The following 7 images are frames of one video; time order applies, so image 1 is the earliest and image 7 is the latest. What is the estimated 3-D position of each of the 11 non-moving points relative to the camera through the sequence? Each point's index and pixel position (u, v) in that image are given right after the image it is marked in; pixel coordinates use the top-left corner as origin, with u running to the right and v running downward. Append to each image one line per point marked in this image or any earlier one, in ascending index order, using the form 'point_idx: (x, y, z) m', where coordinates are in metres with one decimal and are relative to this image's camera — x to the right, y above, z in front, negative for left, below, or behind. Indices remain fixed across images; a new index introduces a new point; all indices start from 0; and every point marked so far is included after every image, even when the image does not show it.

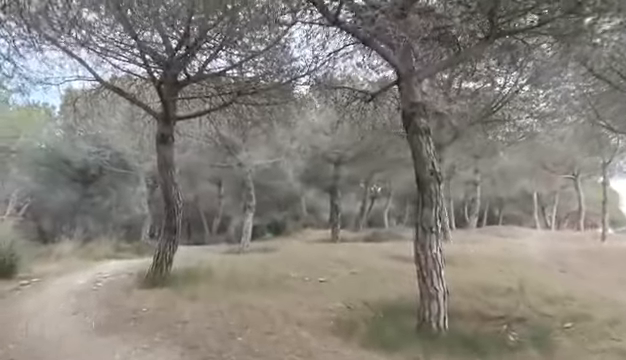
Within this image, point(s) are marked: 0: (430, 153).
0: (+1.9, +0.4, +7.3) m
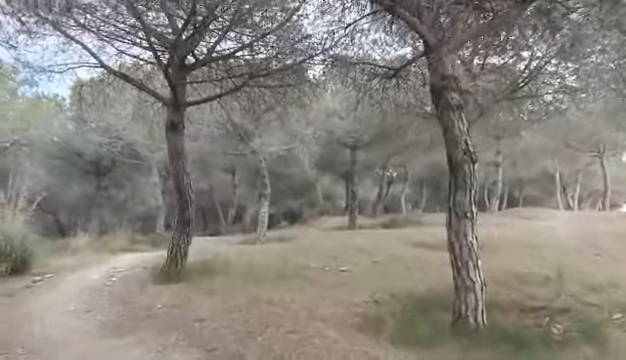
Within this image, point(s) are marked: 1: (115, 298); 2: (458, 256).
0: (+2.2, +0.7, +6.6) m
1: (-3.8, -2.3, +8.7) m
2: (+2.1, -1.1, +6.4) m
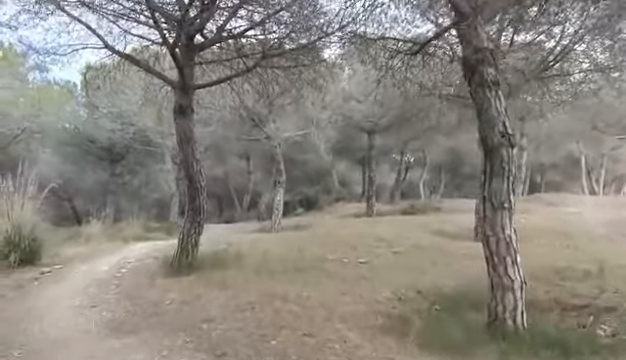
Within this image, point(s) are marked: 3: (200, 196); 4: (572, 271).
0: (+2.4, +0.9, +5.8) m
1: (-3.5, -2.1, +8.2) m
2: (+2.3, -0.9, +5.8) m
3: (-2.5, -0.4, +9.8) m
4: (+4.8, -1.7, +8.4) m
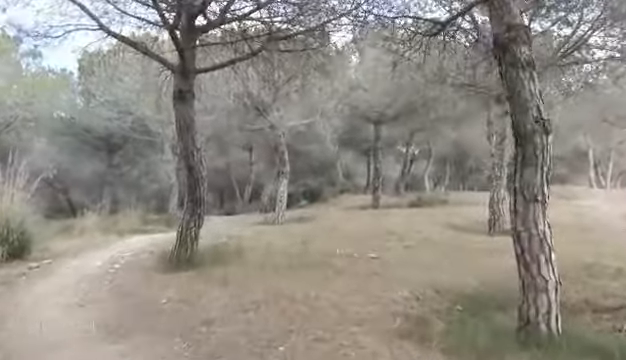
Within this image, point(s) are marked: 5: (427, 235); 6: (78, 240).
0: (+2.6, +1.0, +5.2) m
1: (-3.4, -1.9, +7.7) m
2: (+2.5, -0.8, +5.2) m
3: (-2.3, -0.1, +9.2) m
4: (+5.0, -1.5, +7.8) m
5: (+2.9, -1.4, +11.4) m
6: (-7.3, -1.8, +13.9) m
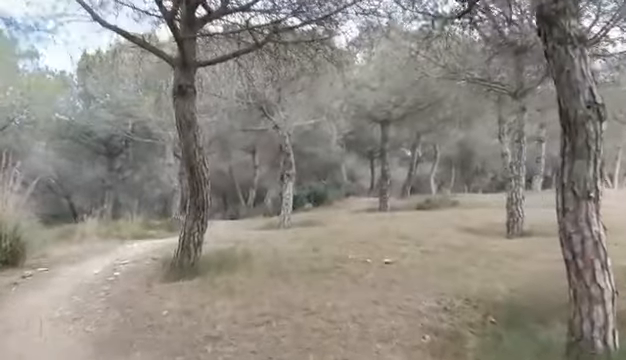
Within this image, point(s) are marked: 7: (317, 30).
0: (+2.8, +1.1, +4.6) m
1: (-3.2, -1.9, +7.1) m
2: (+2.7, -0.7, +4.5) m
3: (-2.1, -0.2, +8.6) m
4: (+5.2, -1.5, +7.2) m
5: (+3.1, -1.4, +10.8) m
6: (-7.0, -1.9, +13.2) m
7: (+0.1, +3.1, +9.2) m
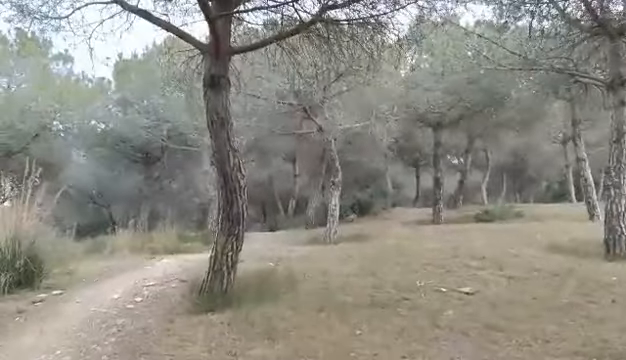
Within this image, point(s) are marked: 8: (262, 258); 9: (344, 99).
0: (+3.3, +1.0, +2.7) m
1: (-2.3, -2.0, +5.6) m
2: (+3.2, -0.8, +2.6) m
3: (-1.2, -0.3, +7.1) m
4: (+6.0, -1.6, +5.0) m
5: (+4.2, -1.6, +8.8) m
6: (-5.7, -2.2, +12.1) m
7: (+1.0, +3.0, +7.6) m
8: (-1.2, -1.8, +10.6) m
9: (+1.0, +2.8, +15.4) m
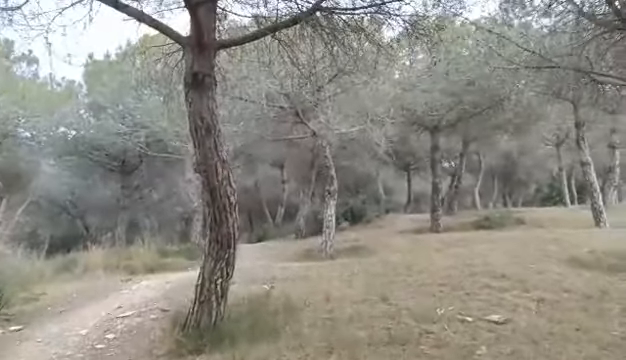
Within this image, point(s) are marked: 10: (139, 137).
0: (+3.5, +0.9, +1.8) m
1: (-2.2, -2.2, +4.5) m
2: (+3.4, -0.9, +1.6) m
3: (-1.1, -0.5, +6.0) m
4: (+6.1, -1.7, +4.1) m
5: (+4.2, -1.7, +7.9) m
6: (-5.8, -2.5, +10.8) m
7: (+1.0, +2.8, +6.6) m
8: (-1.3, -2.1, +9.5) m
9: (+0.7, +2.5, +14.4) m
10: (-7.4, +1.9, +19.5) m
